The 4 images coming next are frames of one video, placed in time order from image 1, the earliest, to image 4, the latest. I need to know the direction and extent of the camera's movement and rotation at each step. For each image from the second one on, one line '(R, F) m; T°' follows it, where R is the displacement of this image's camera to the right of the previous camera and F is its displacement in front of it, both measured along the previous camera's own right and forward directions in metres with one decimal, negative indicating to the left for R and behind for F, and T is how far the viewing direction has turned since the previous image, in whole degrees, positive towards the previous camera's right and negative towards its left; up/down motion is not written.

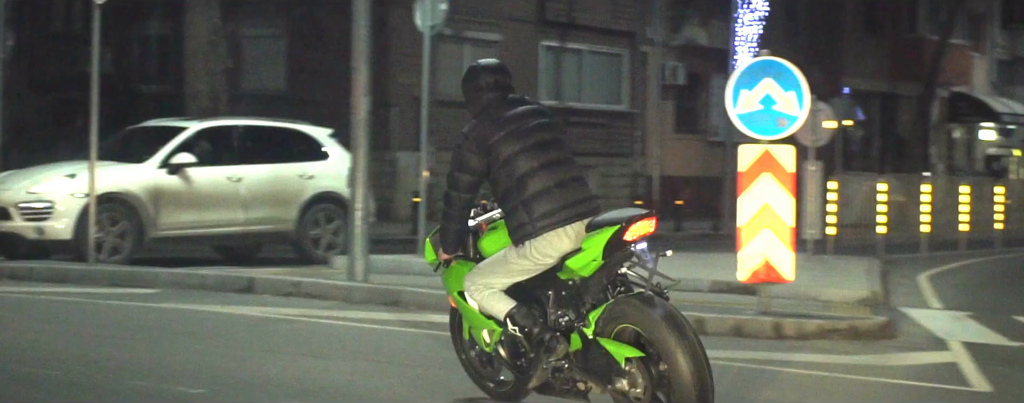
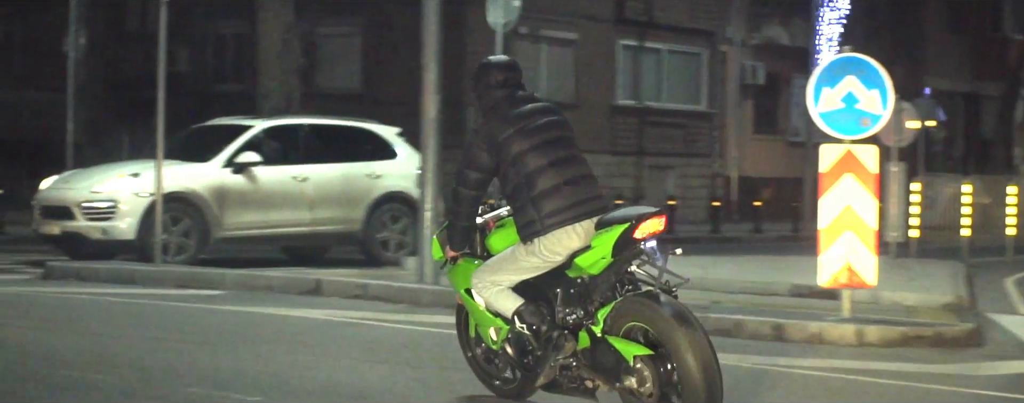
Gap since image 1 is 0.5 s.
(+0.1, +0.3) m; -2°
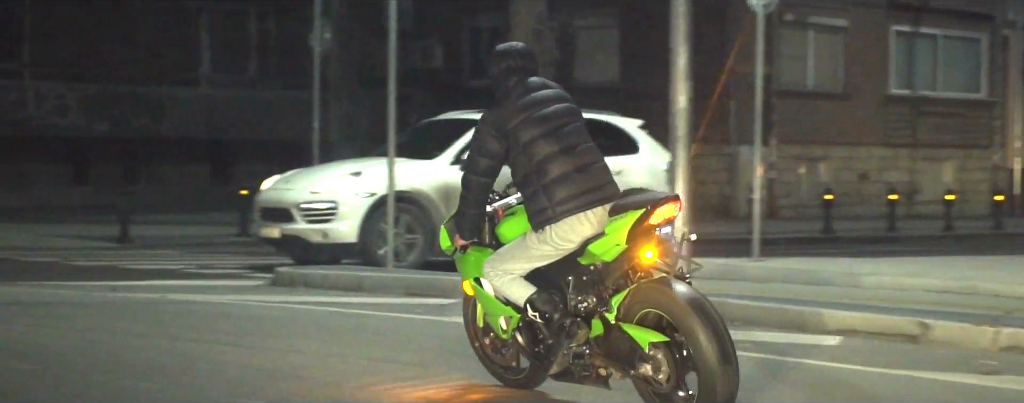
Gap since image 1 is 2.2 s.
(+0.9, +0.8) m; -10°
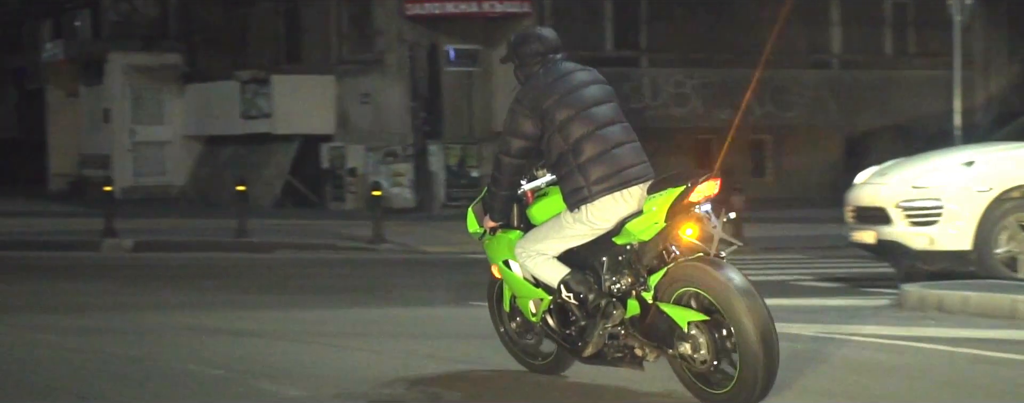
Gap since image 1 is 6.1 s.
(+1.4, +2.4) m; -24°
